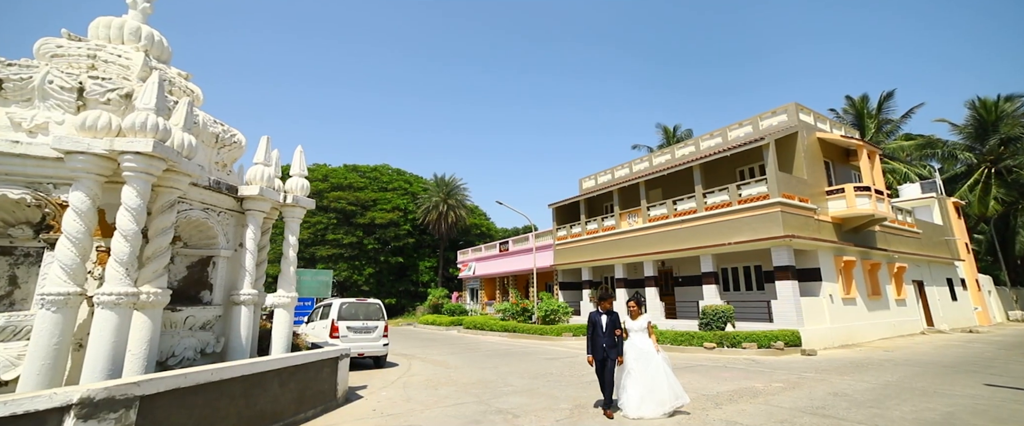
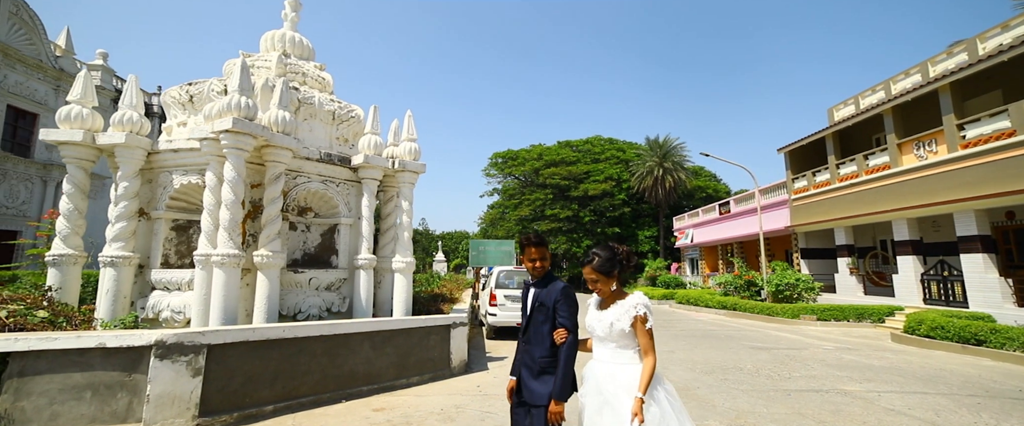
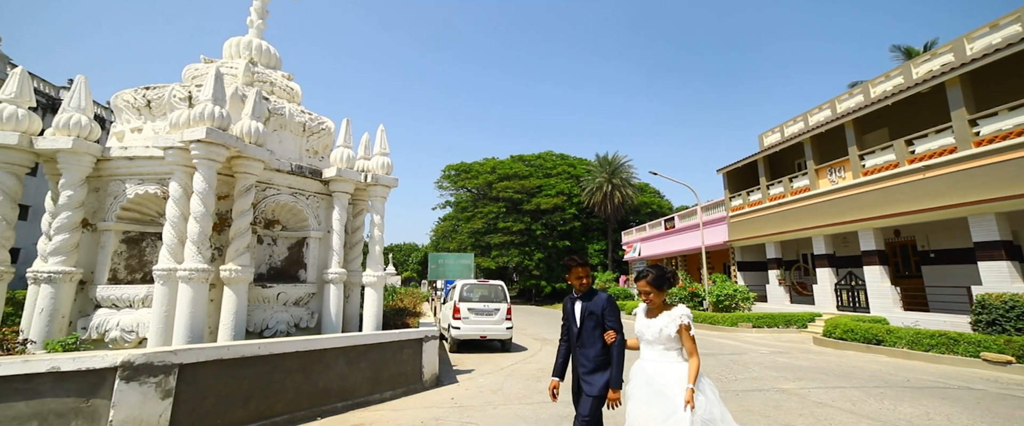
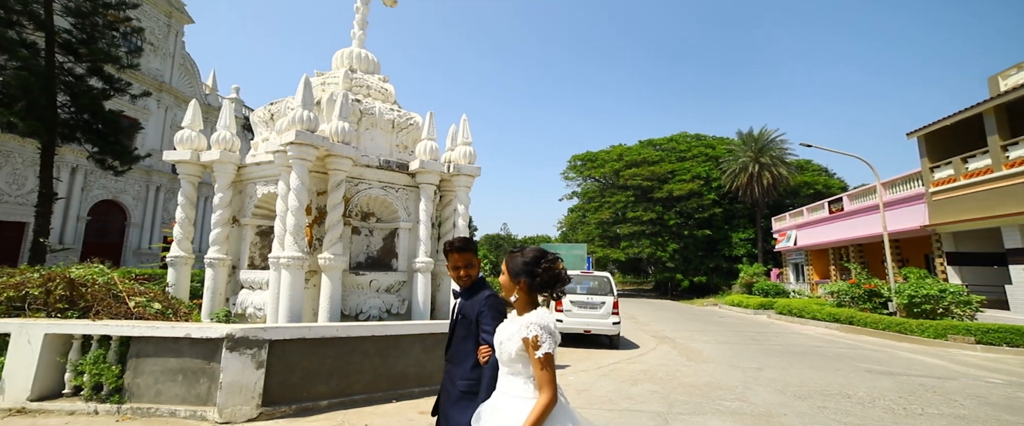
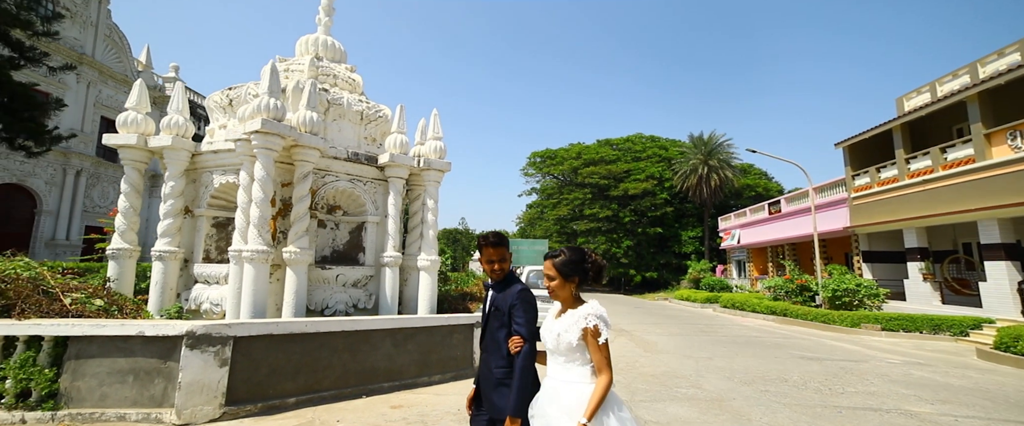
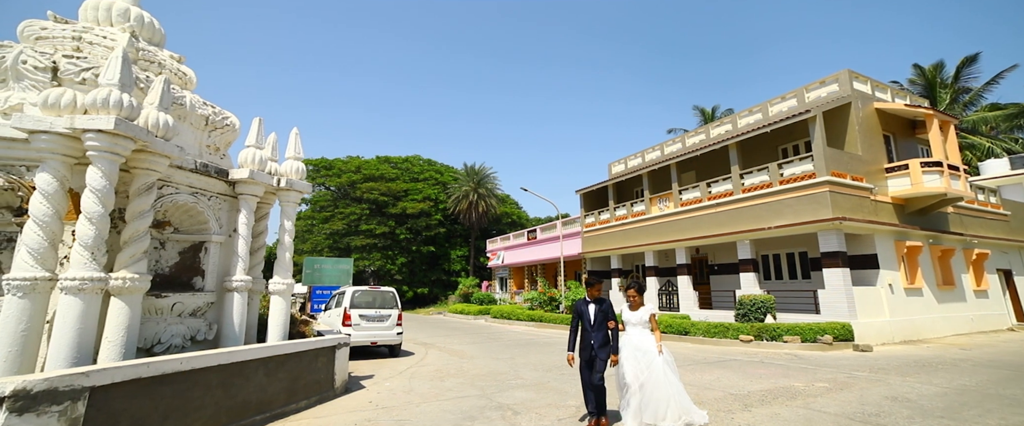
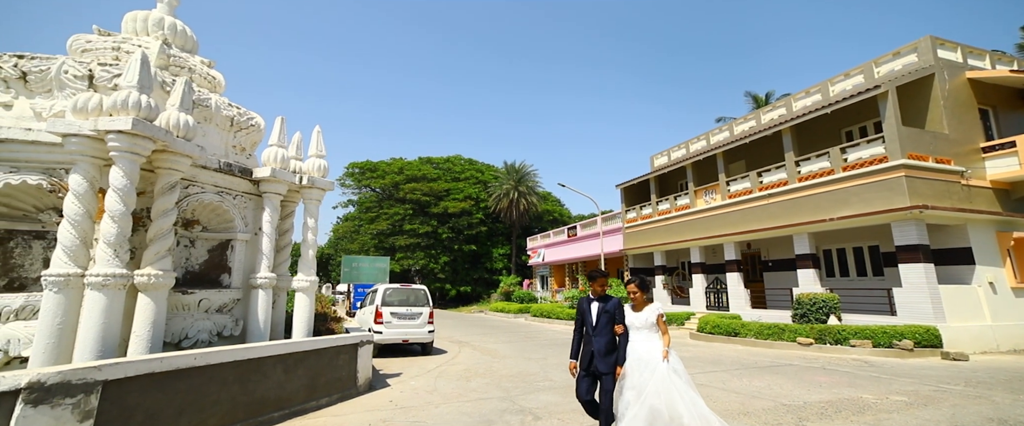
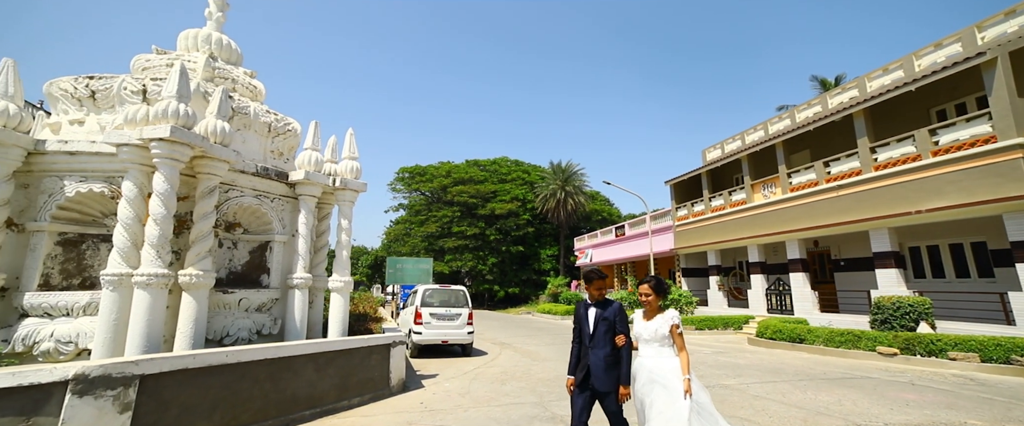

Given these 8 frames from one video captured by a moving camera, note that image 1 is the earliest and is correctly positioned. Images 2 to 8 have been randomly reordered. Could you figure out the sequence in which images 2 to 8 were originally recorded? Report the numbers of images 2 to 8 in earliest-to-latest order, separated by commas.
6, 7, 8, 3, 2, 5, 4
